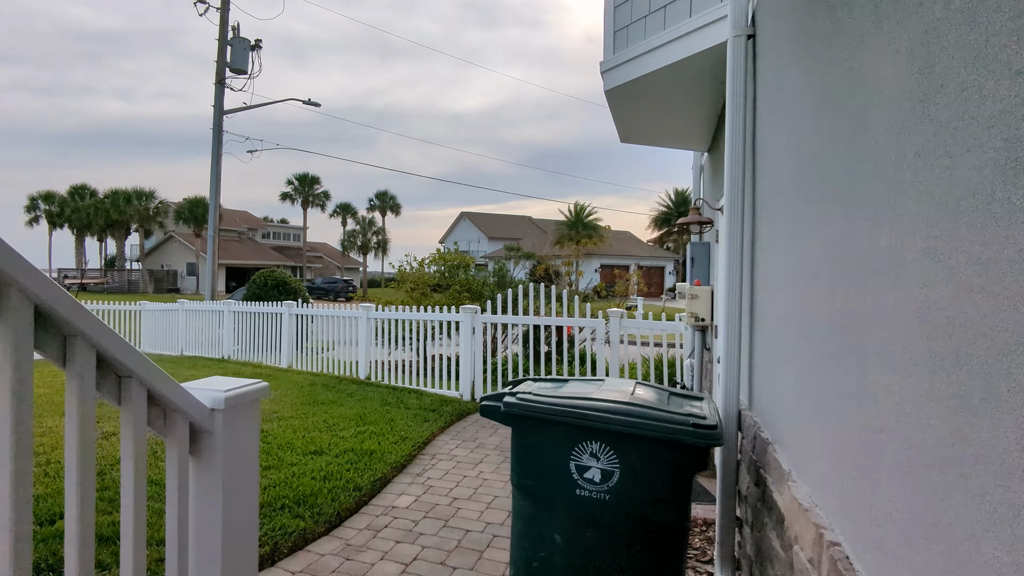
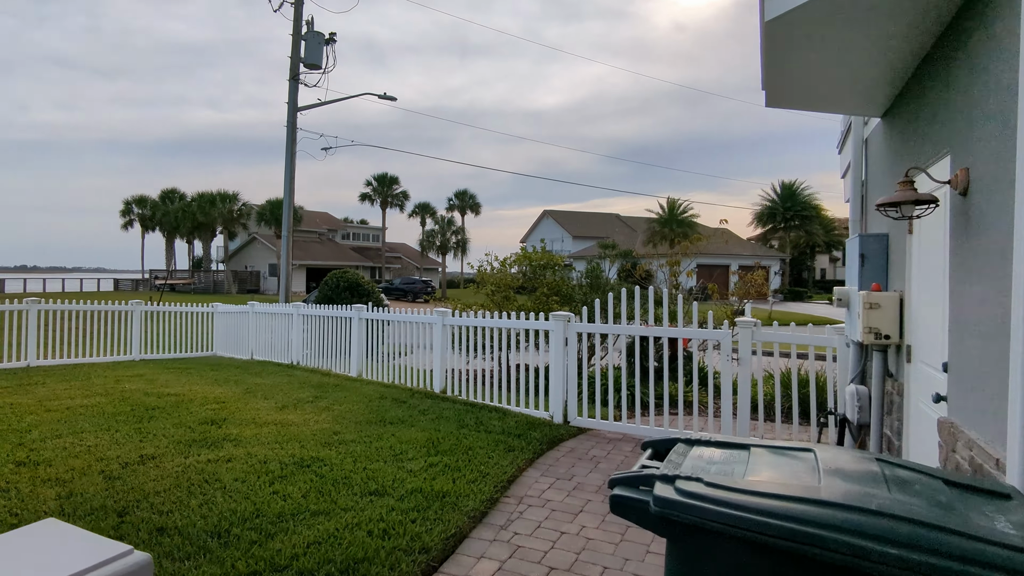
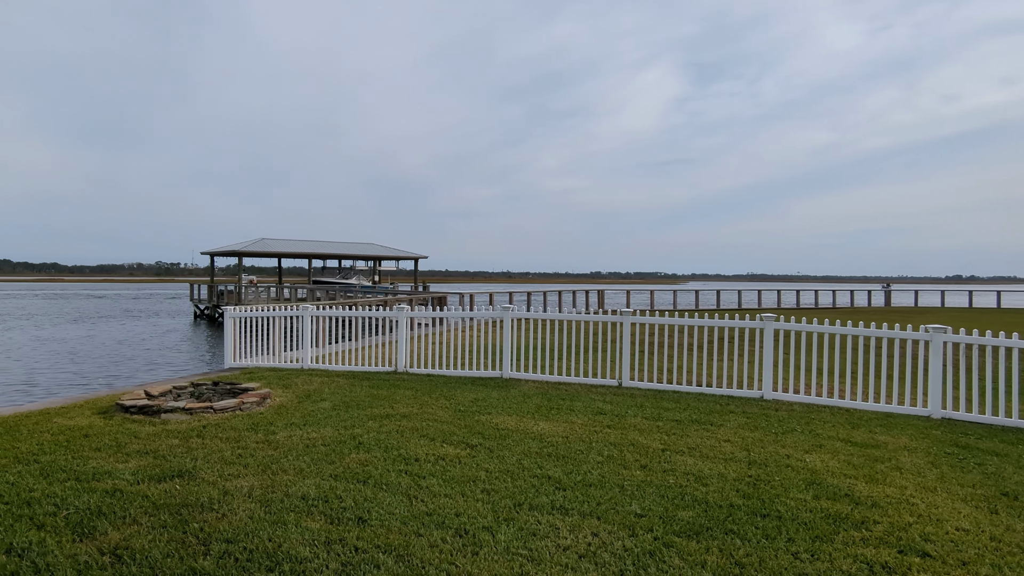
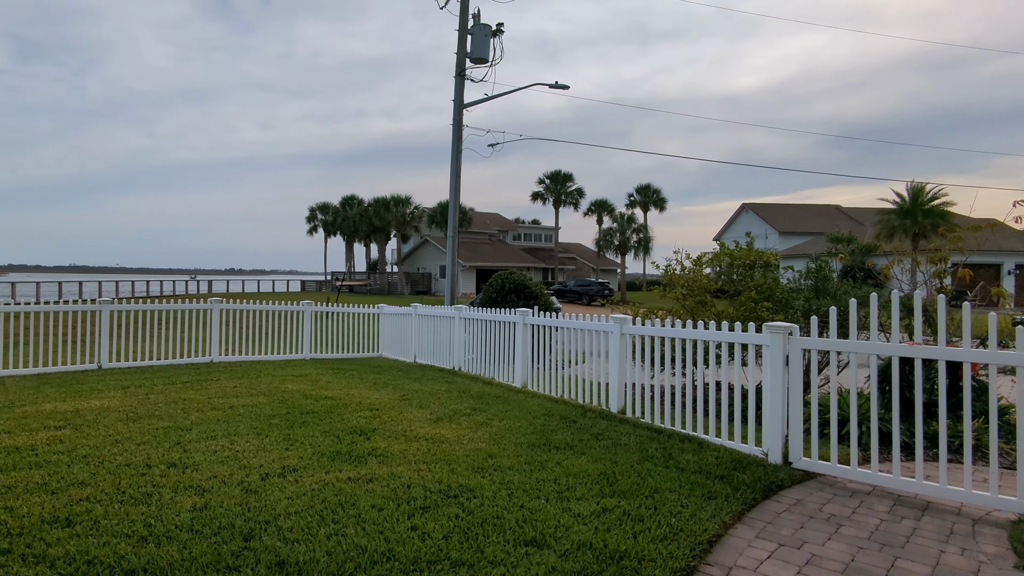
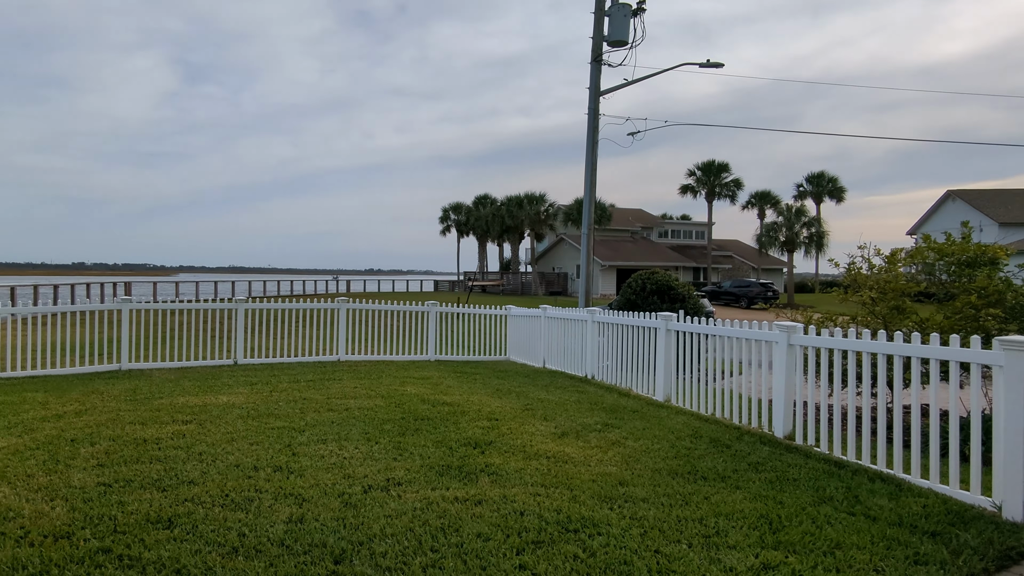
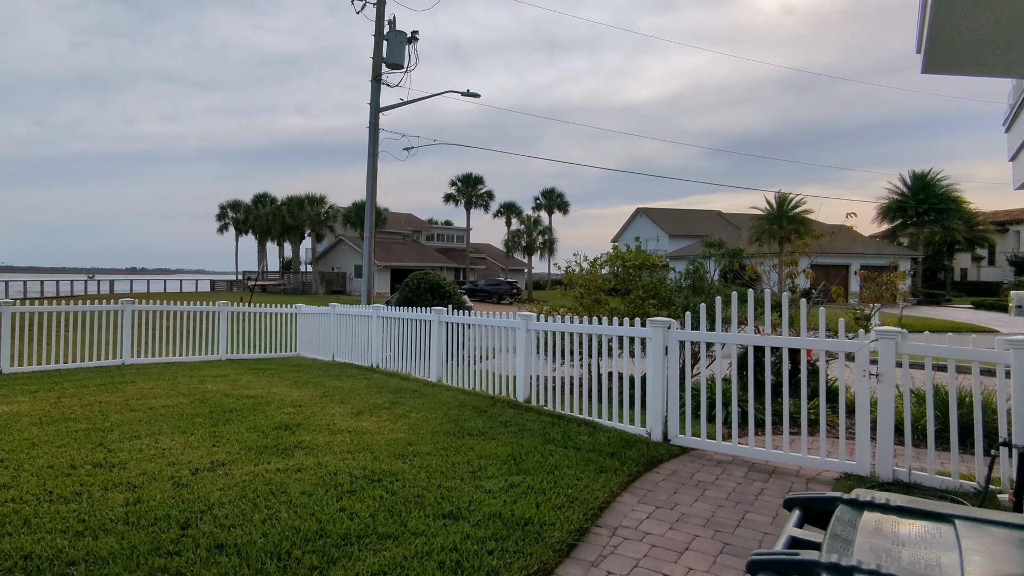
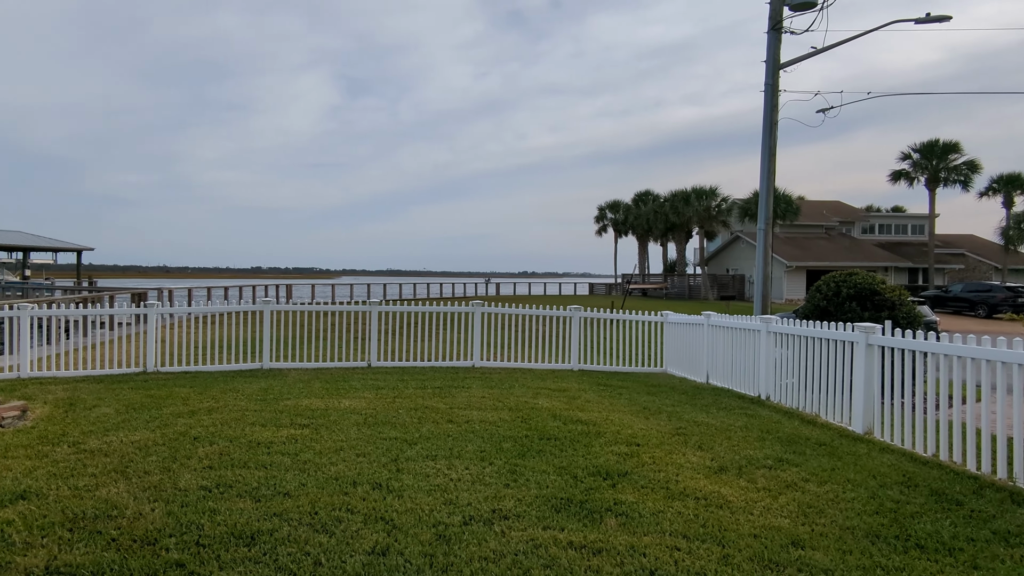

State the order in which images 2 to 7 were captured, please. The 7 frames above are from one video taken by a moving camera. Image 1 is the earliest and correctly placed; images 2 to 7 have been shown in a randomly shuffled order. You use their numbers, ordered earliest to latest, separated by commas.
2, 6, 4, 5, 7, 3
